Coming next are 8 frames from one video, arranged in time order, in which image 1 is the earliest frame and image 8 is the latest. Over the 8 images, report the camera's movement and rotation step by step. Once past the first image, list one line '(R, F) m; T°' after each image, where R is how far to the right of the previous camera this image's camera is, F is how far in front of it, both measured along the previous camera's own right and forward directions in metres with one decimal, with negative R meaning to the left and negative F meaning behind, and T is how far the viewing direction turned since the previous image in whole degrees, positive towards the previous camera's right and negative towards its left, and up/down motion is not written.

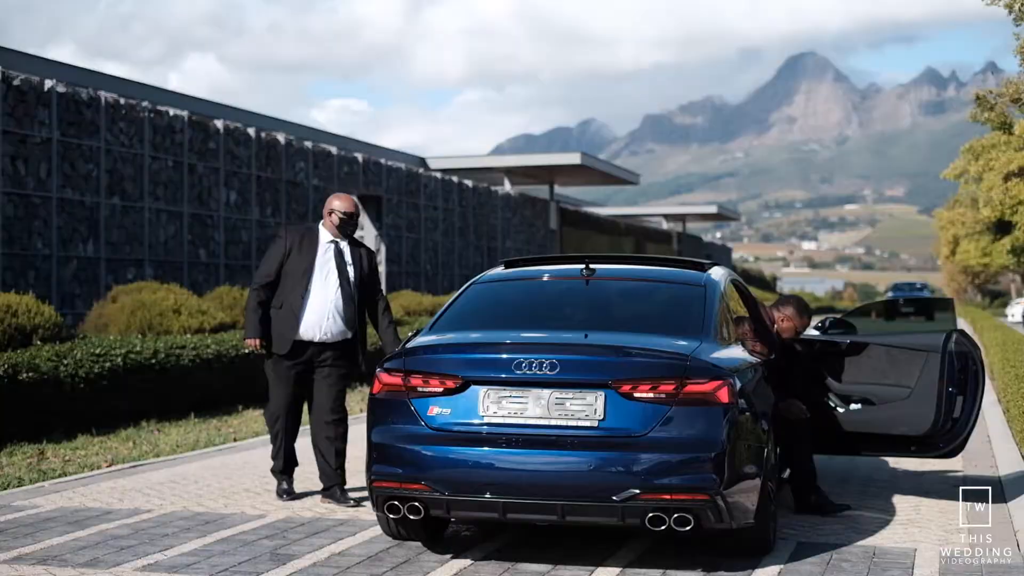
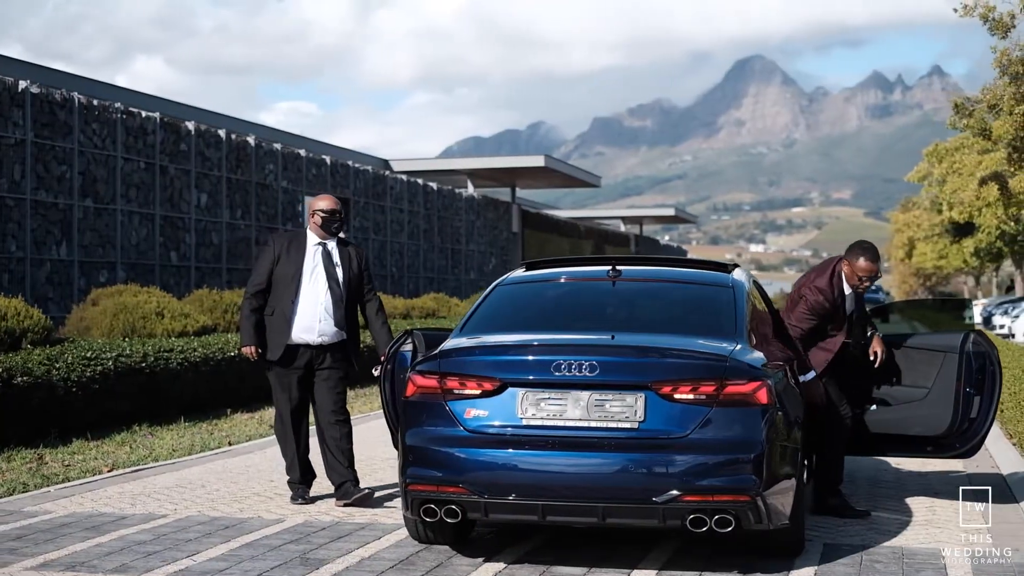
(-0.4, 0.0) m; +2°
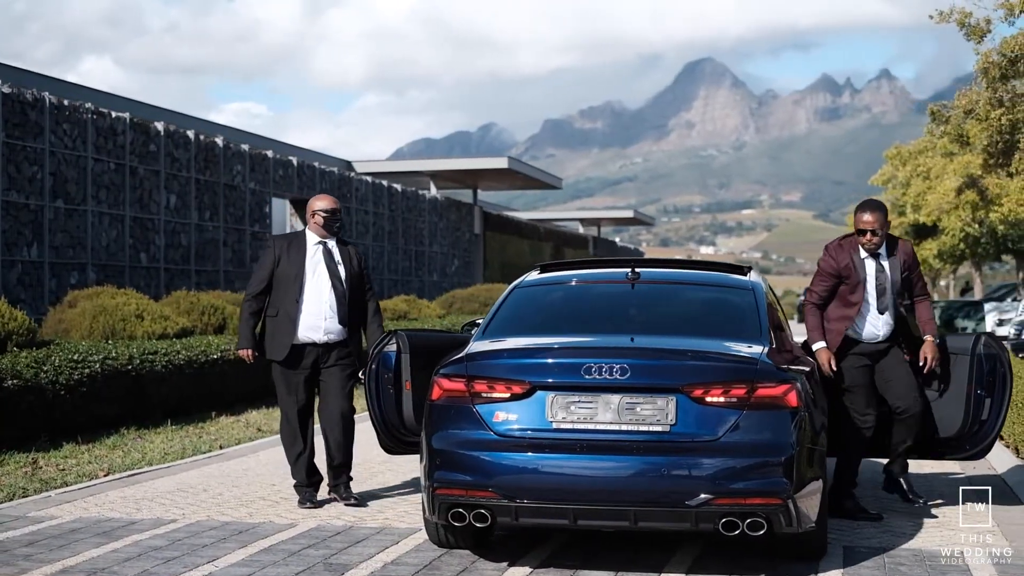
(-0.3, 0.0) m; +2°
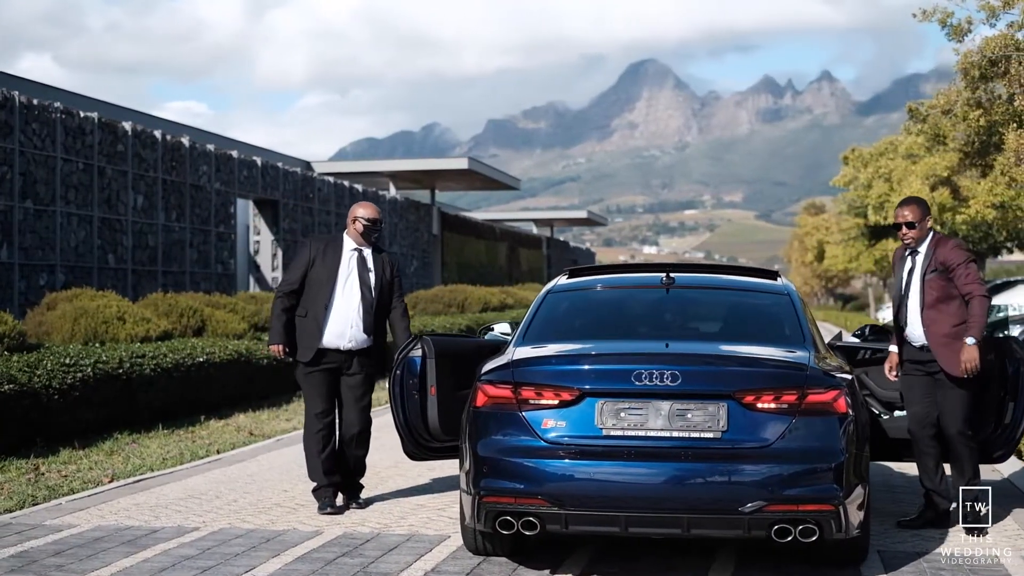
(-0.4, +0.1) m; +2°
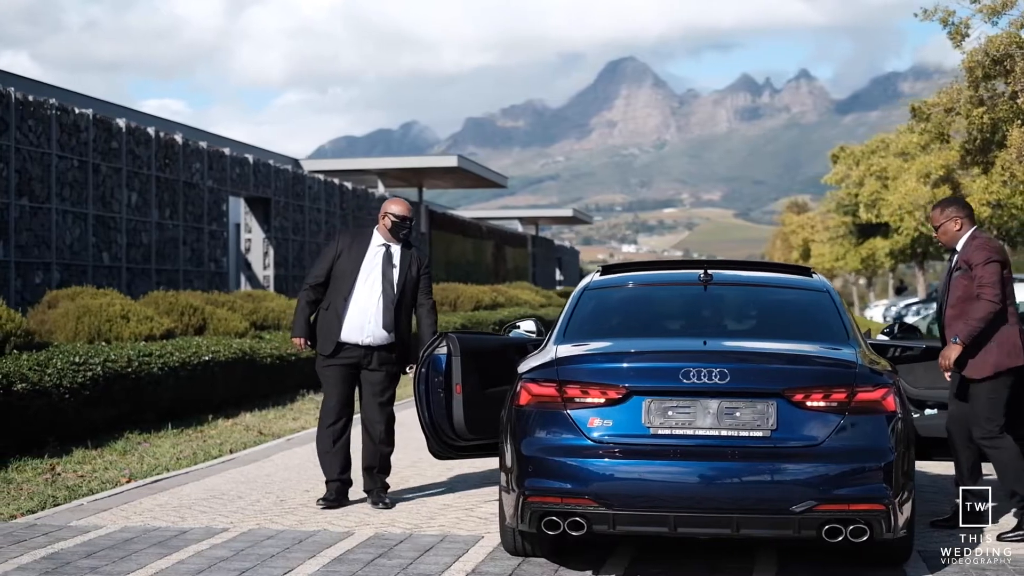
(-0.3, +0.1) m; +1°
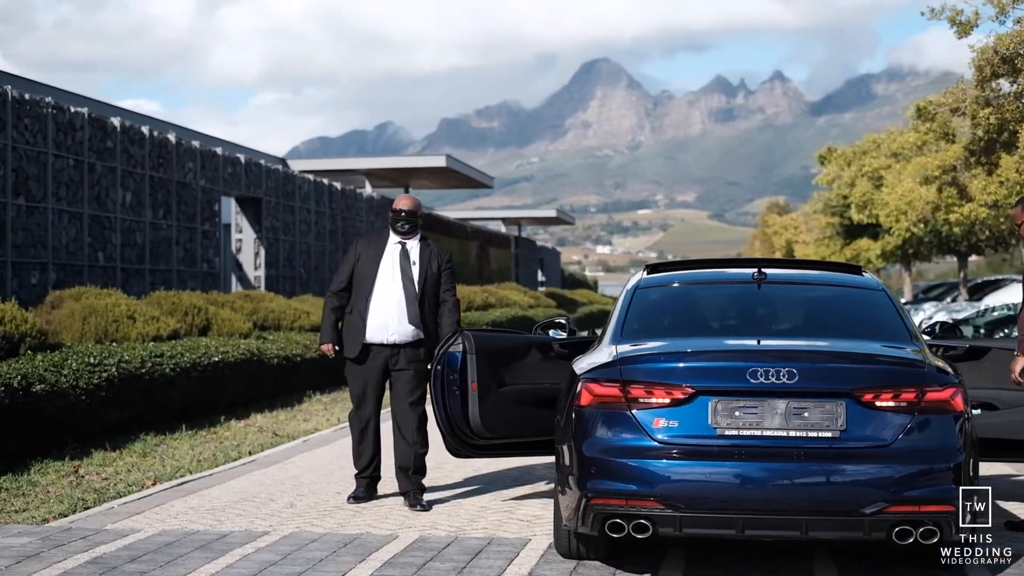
(-0.4, +0.1) m; +1°
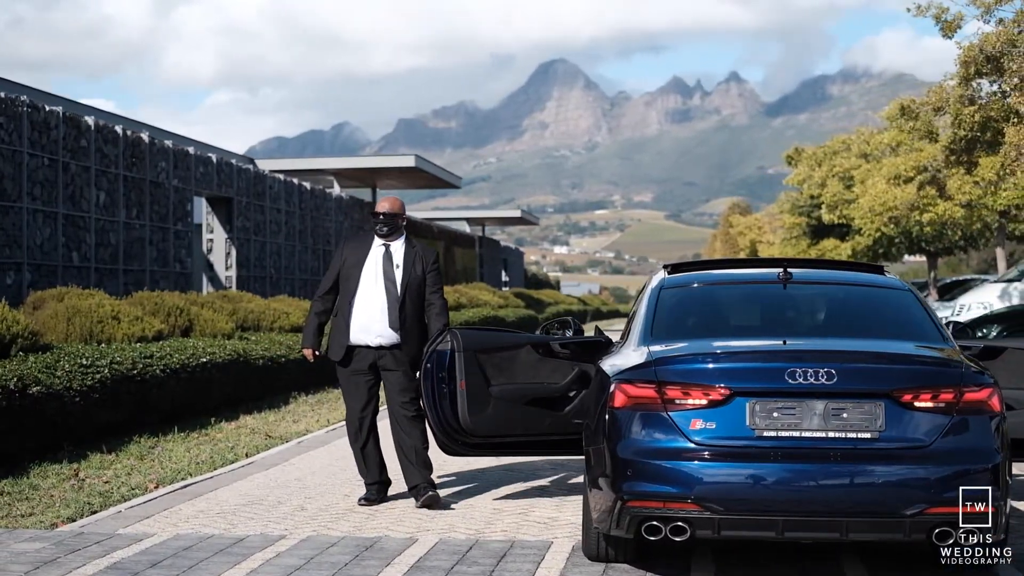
(-0.3, +0.1) m; +1°
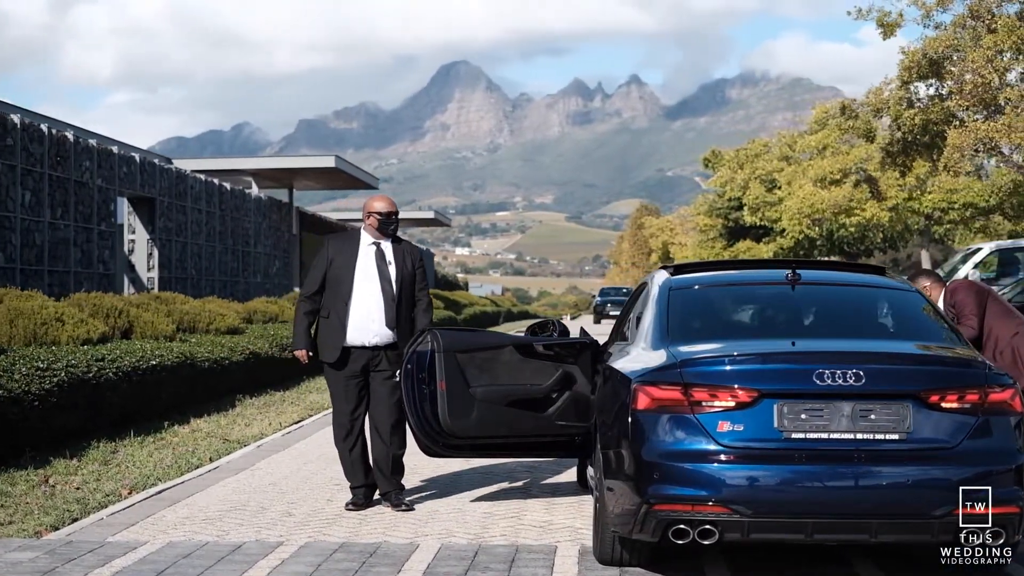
(-0.5, +0.1) m; +4°
